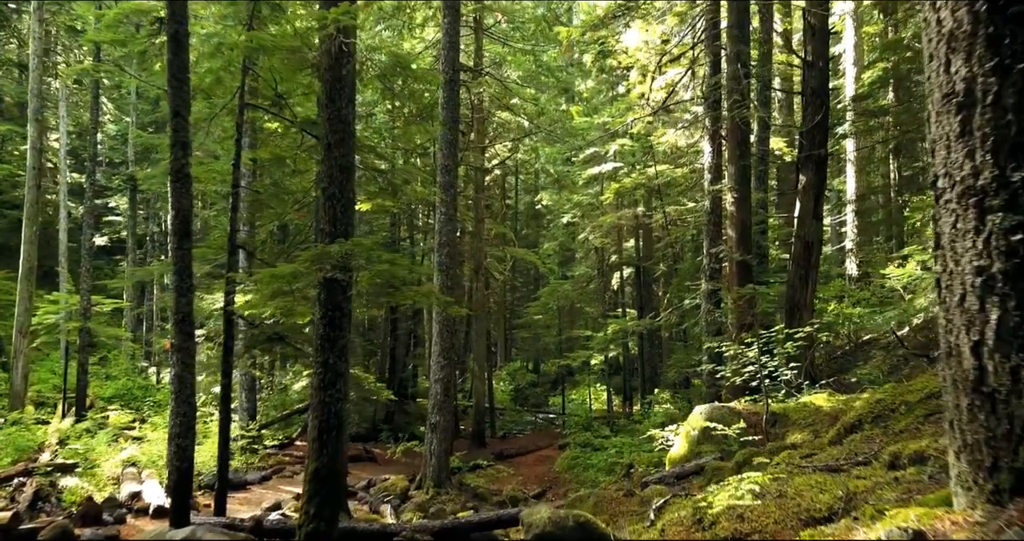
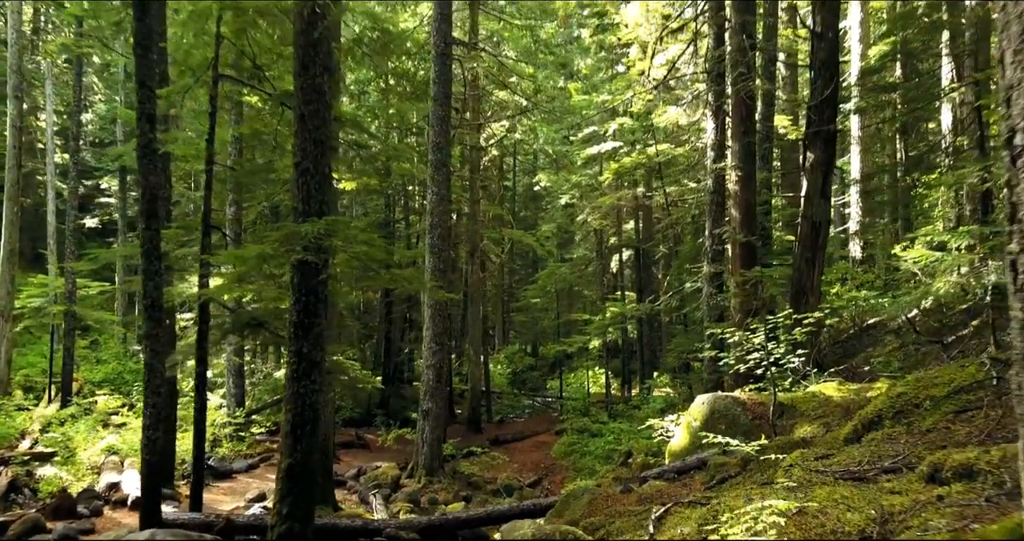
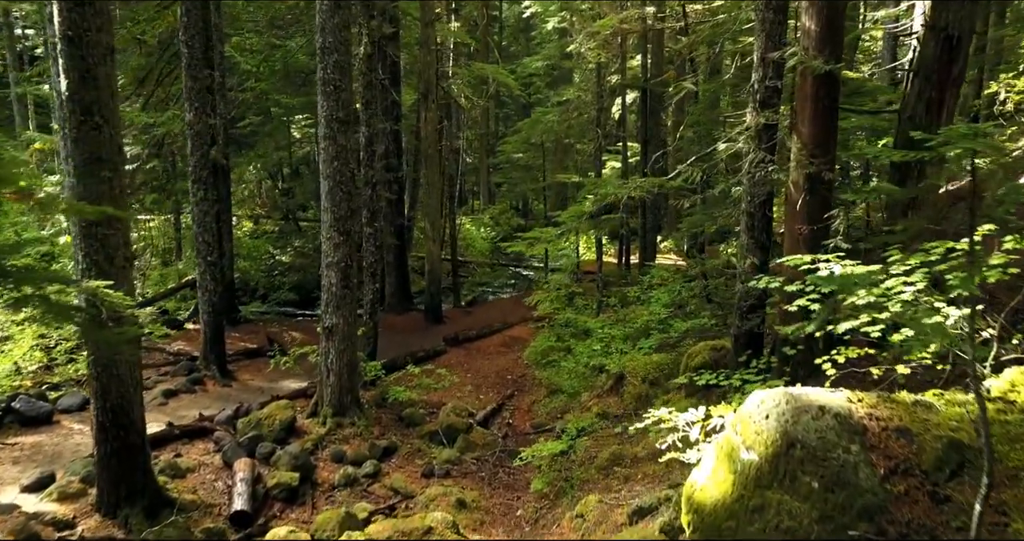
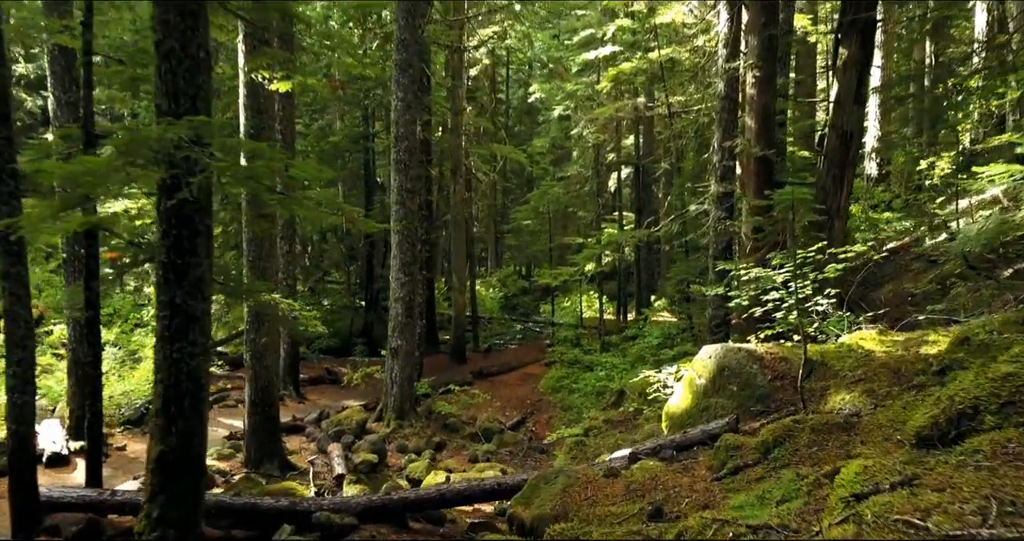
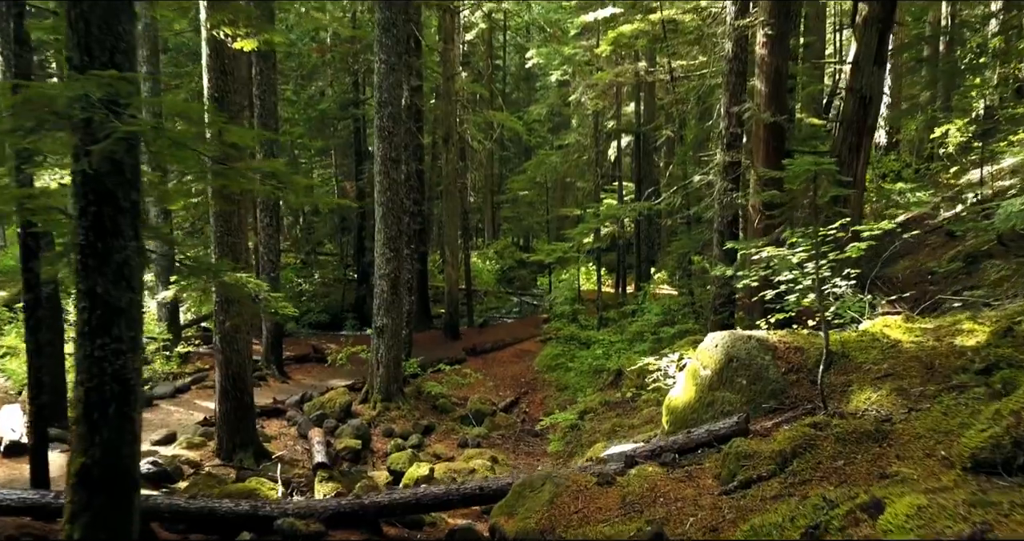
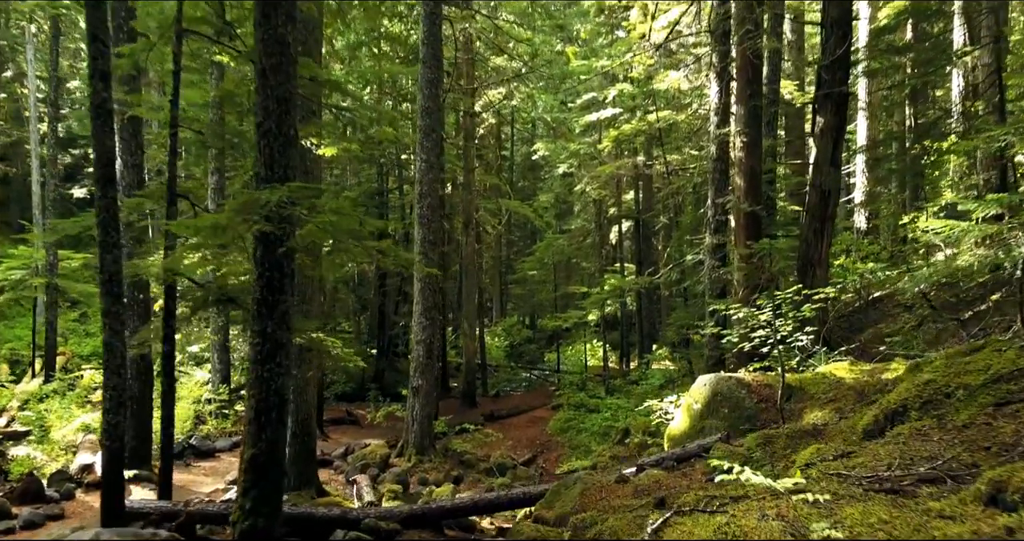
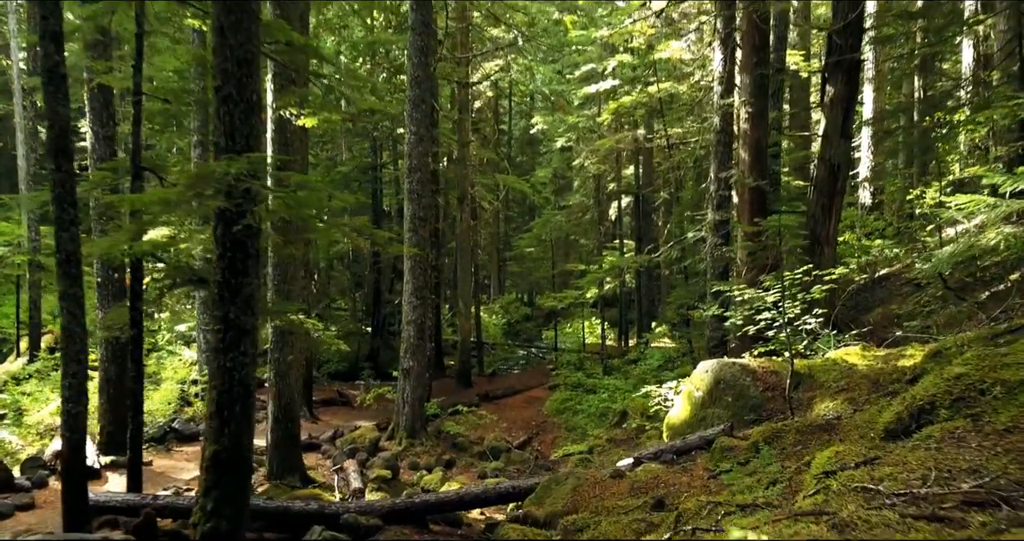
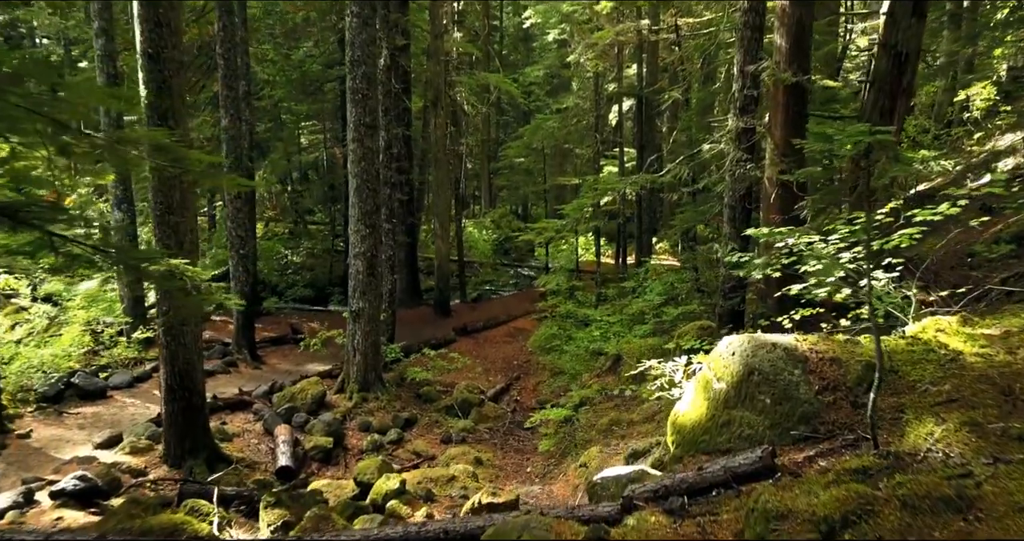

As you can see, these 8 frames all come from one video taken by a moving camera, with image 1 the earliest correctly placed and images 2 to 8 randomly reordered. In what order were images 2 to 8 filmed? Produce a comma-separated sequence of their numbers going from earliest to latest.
2, 6, 7, 4, 5, 8, 3
